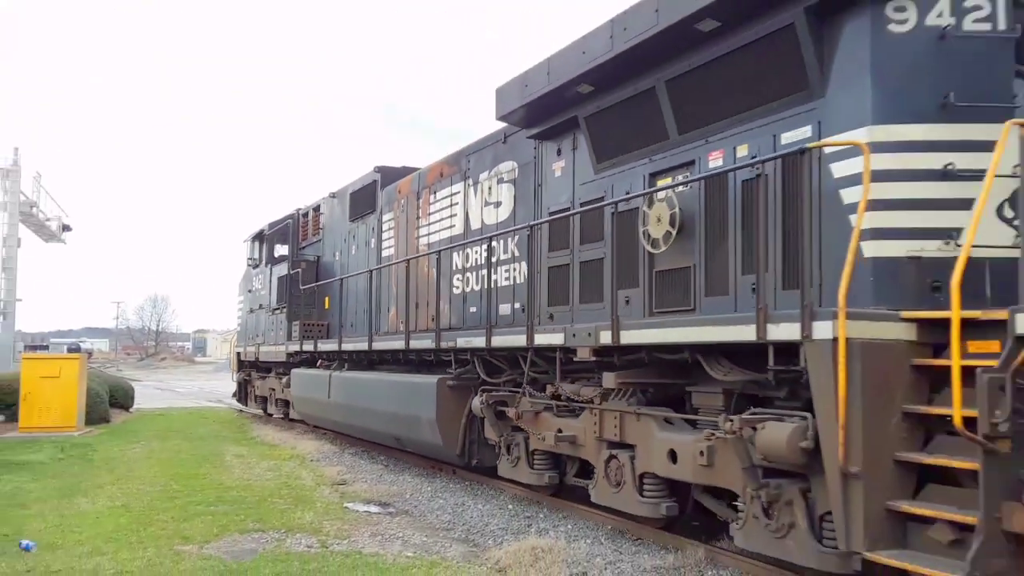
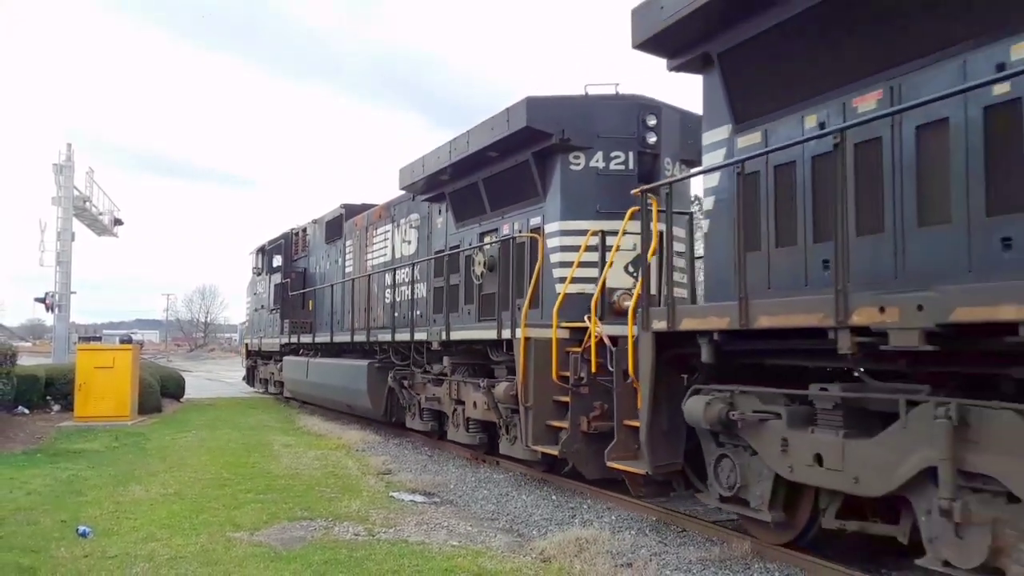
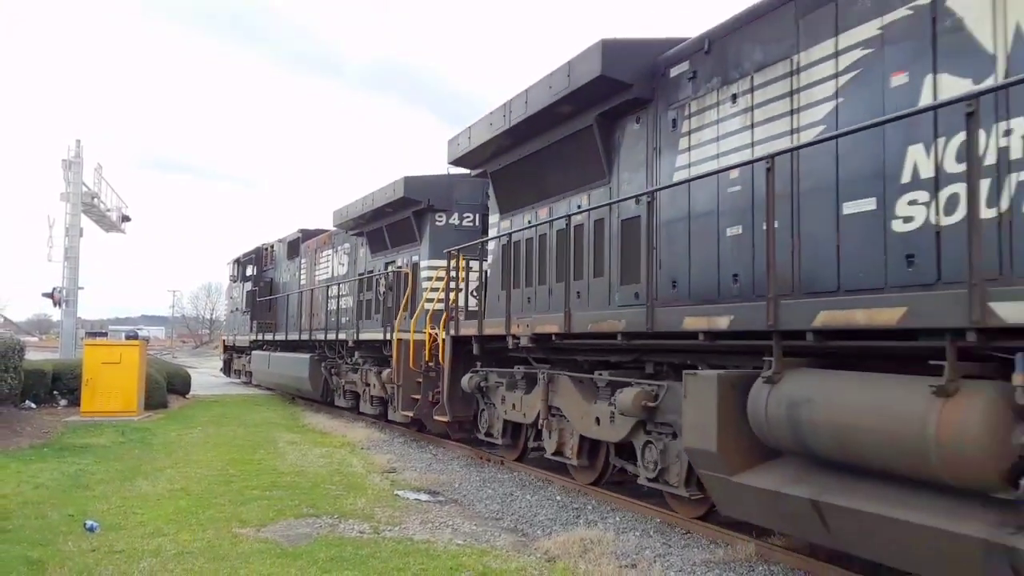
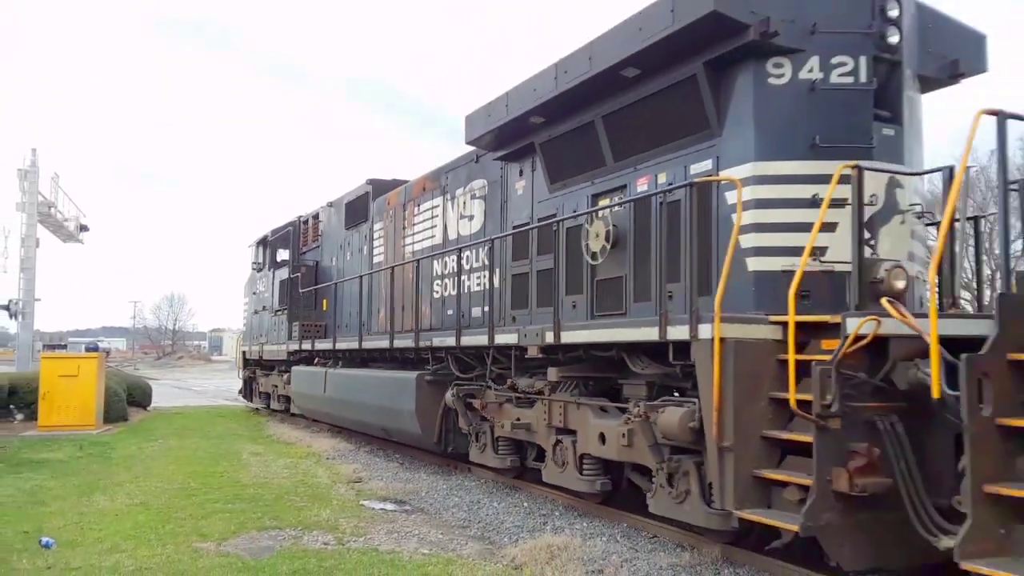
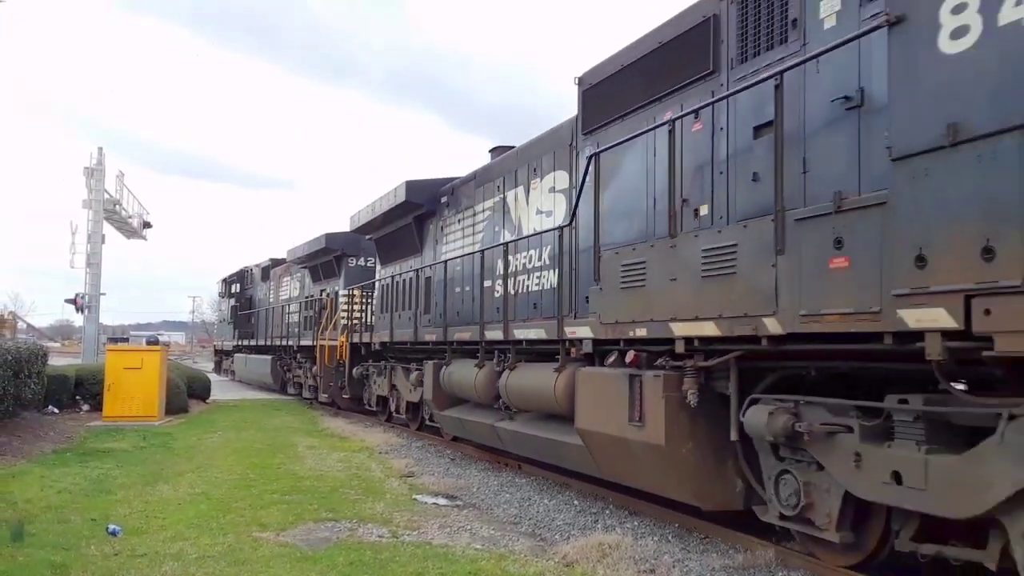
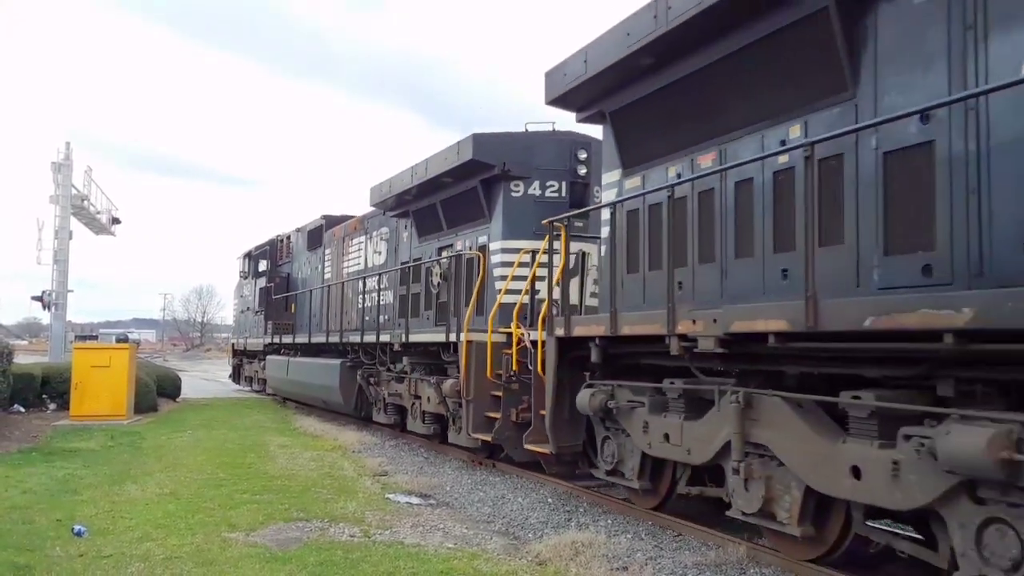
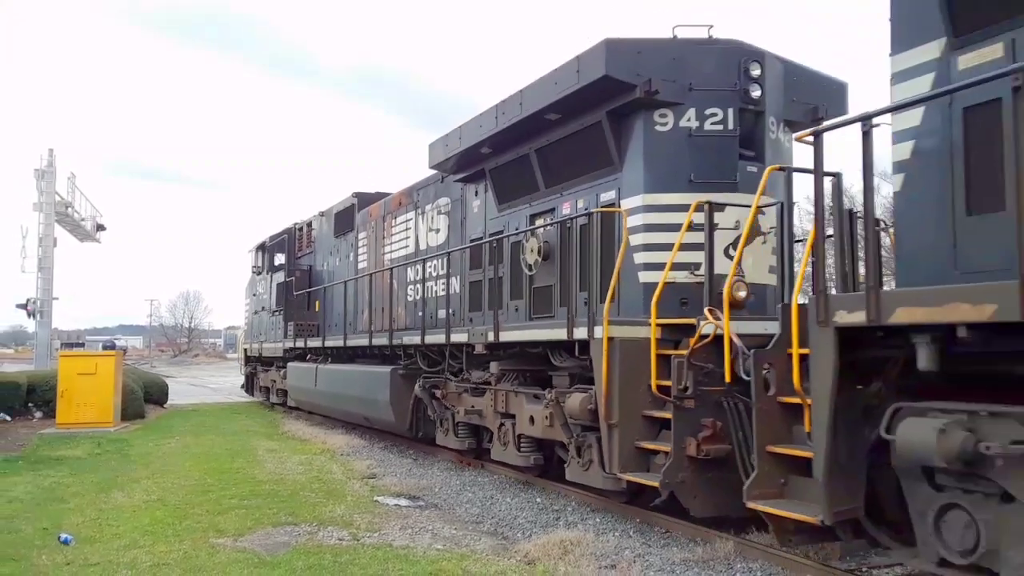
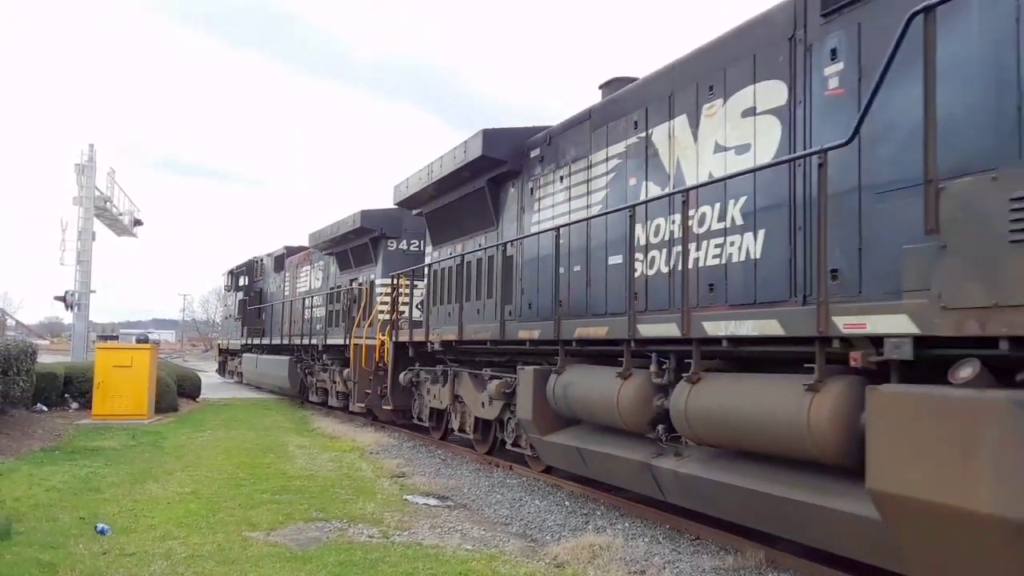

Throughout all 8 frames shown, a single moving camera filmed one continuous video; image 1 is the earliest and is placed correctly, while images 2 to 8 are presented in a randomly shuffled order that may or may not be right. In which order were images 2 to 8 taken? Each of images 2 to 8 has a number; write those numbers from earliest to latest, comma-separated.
4, 7, 2, 6, 3, 8, 5
